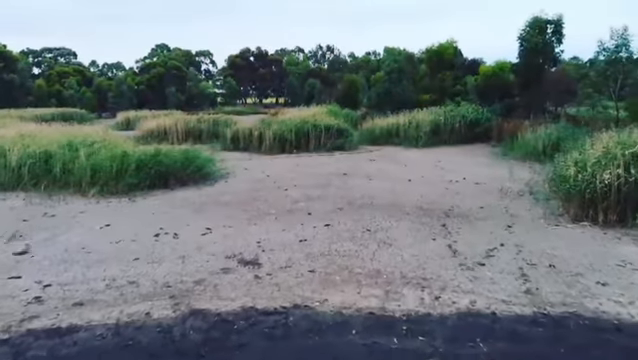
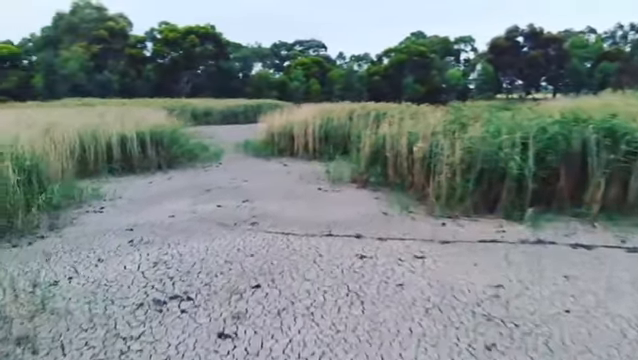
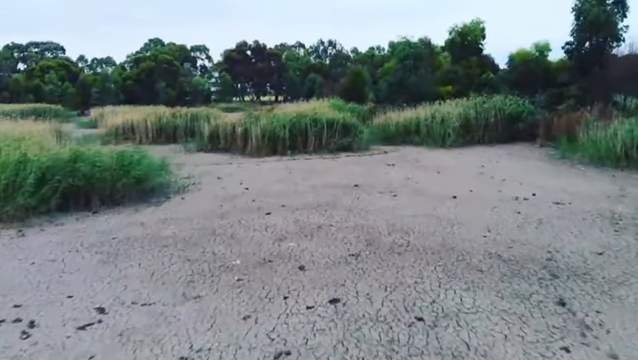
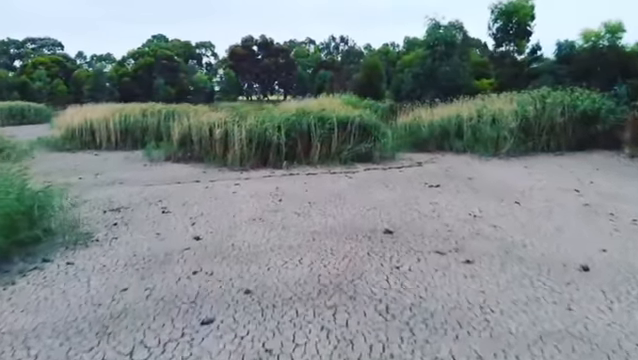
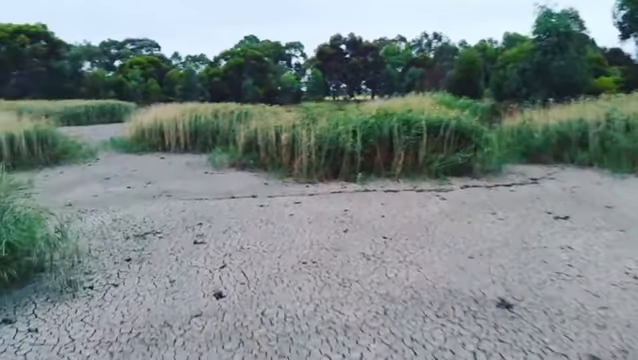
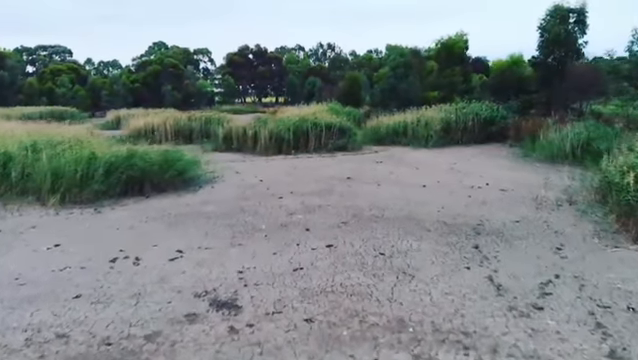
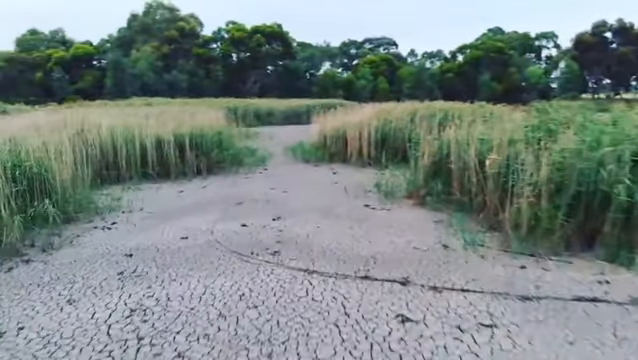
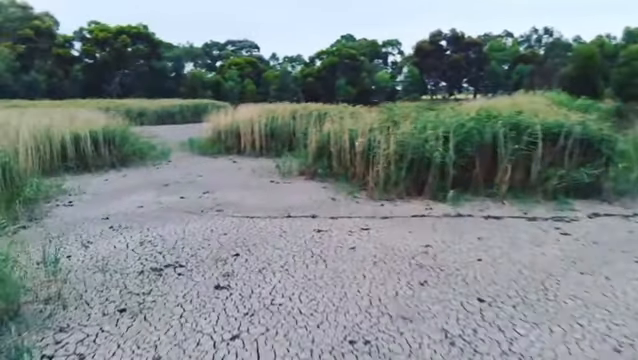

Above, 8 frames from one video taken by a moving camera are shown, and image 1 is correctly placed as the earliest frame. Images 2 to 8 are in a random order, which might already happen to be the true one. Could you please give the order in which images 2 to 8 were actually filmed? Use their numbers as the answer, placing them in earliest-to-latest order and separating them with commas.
6, 3, 4, 5, 8, 2, 7
